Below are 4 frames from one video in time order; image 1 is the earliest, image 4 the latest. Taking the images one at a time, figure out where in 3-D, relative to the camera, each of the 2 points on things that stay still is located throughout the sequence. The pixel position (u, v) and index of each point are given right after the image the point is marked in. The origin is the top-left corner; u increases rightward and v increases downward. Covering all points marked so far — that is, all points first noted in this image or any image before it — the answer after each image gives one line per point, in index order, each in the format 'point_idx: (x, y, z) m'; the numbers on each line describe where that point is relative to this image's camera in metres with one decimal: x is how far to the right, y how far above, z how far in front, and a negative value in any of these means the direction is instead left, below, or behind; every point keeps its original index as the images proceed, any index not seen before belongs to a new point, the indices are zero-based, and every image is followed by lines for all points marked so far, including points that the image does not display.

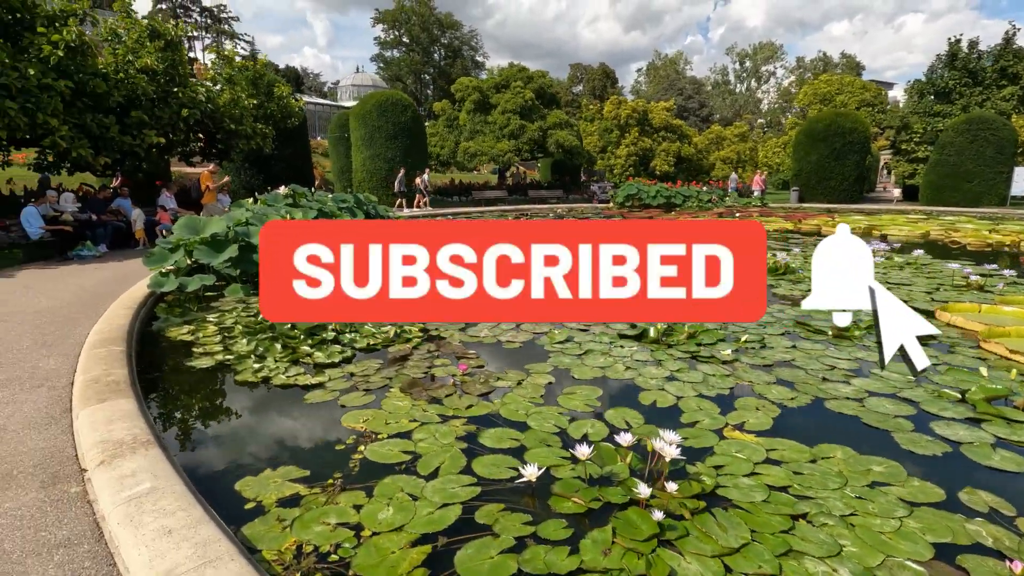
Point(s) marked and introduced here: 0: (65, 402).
0: (-2.6, -0.7, +3.2) m
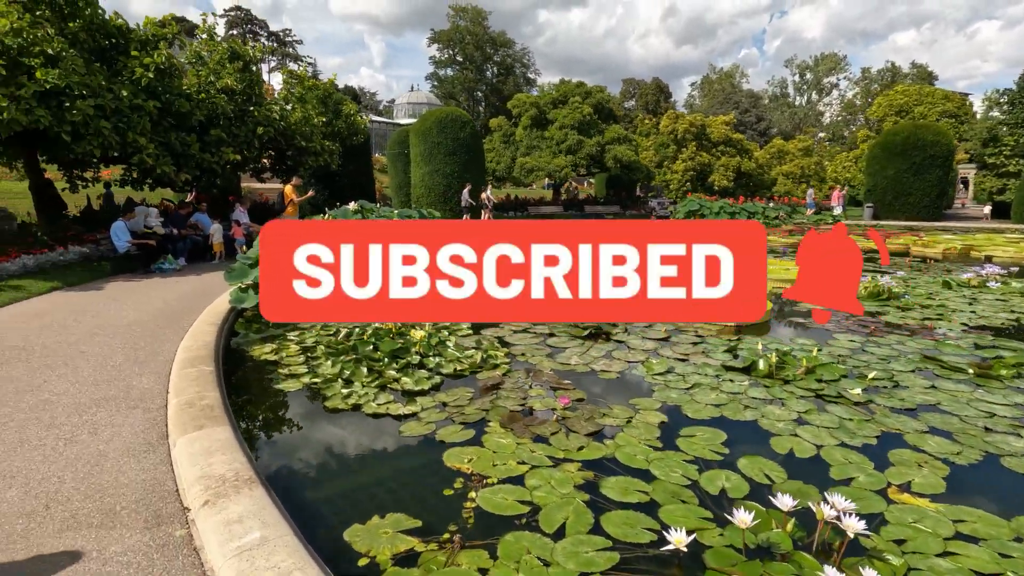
0: (-2.0, -0.8, +3.1) m
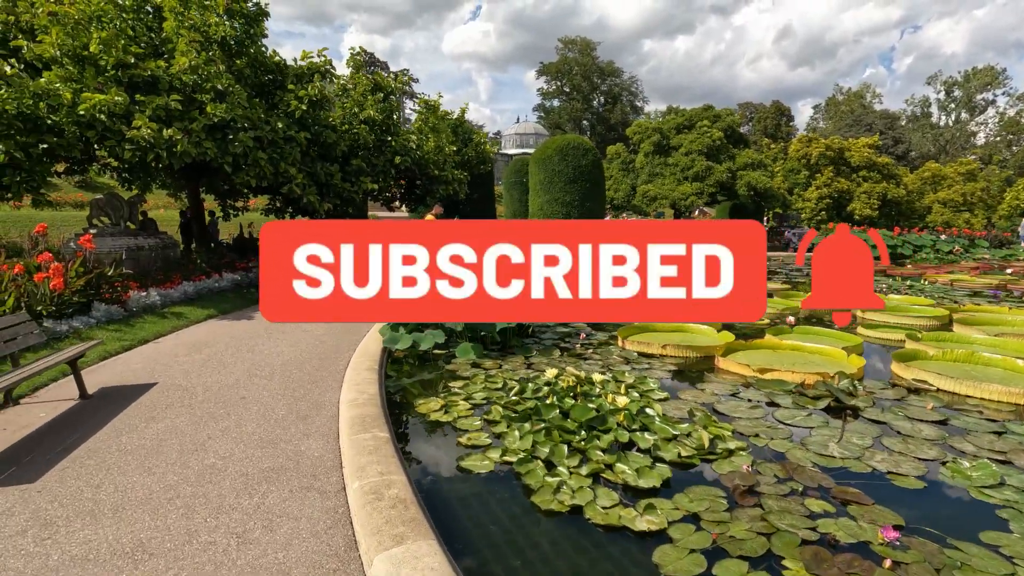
0: (-0.7, -1.1, +2.4) m
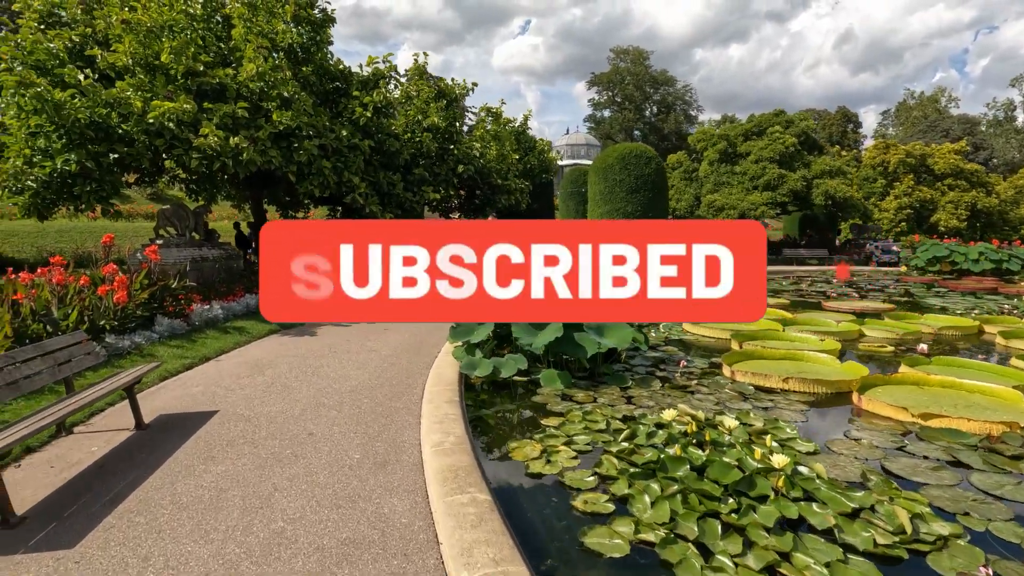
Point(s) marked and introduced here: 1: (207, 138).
0: (-0.2, -1.2, +1.8) m
1: (-4.3, +2.1, +7.5) m
